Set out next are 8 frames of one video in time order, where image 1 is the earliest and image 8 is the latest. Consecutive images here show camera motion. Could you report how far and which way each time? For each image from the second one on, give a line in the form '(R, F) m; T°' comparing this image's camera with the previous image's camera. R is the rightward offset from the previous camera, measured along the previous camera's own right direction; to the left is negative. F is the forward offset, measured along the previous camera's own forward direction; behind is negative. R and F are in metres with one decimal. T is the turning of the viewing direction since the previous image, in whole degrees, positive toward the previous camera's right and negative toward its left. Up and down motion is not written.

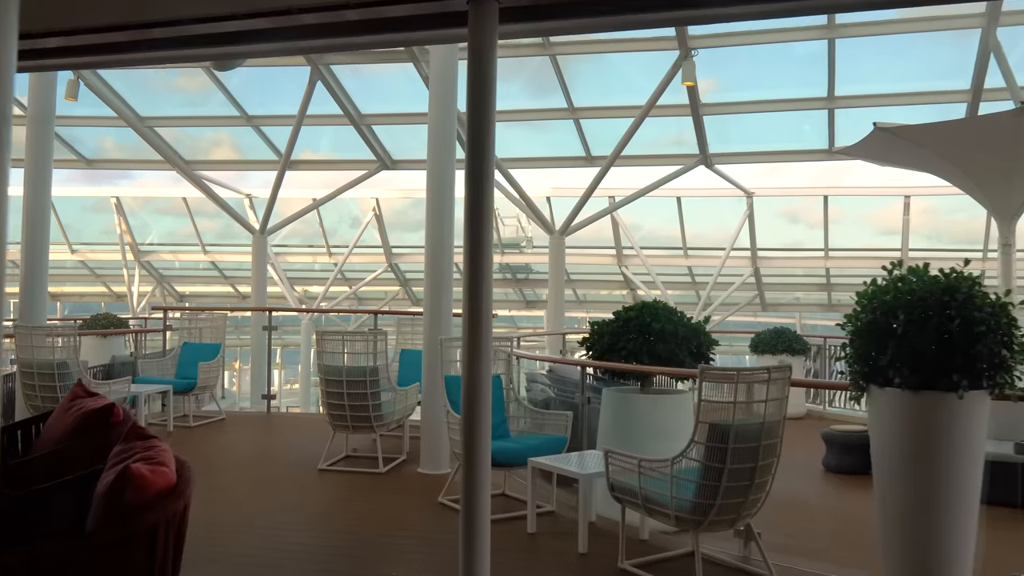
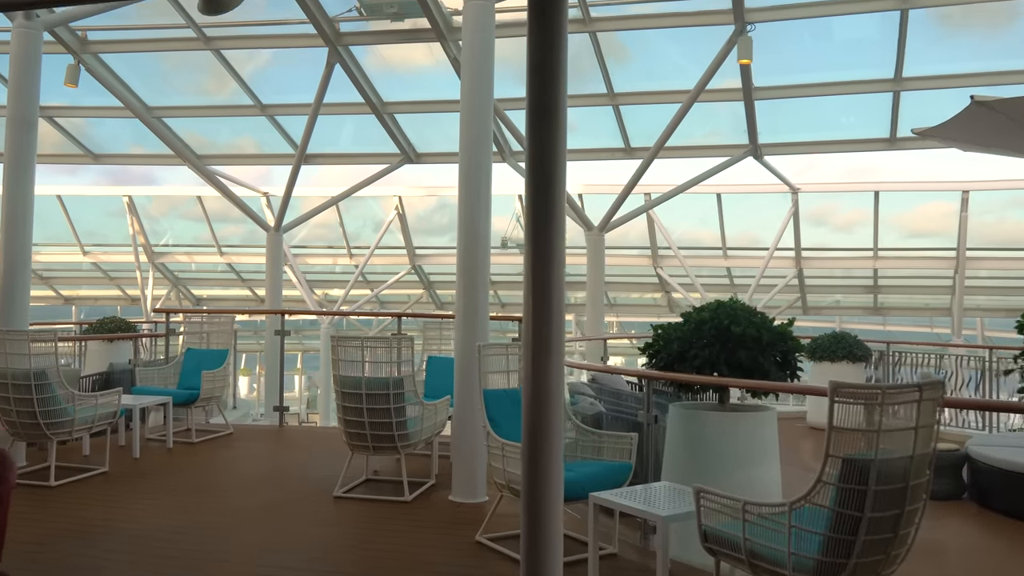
(-0.1, +0.8) m; -1°
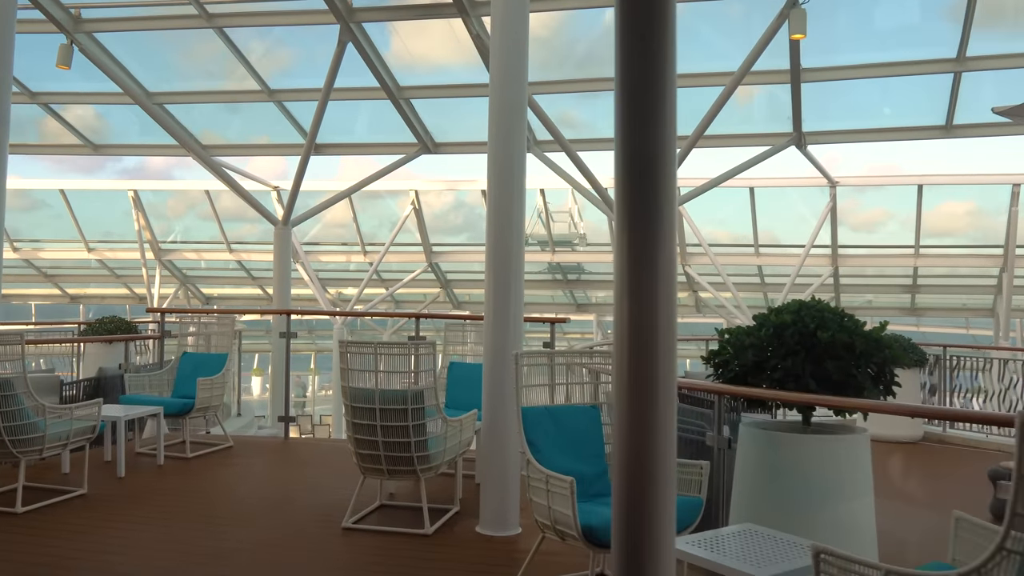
(-0.1, +0.7) m; -1°
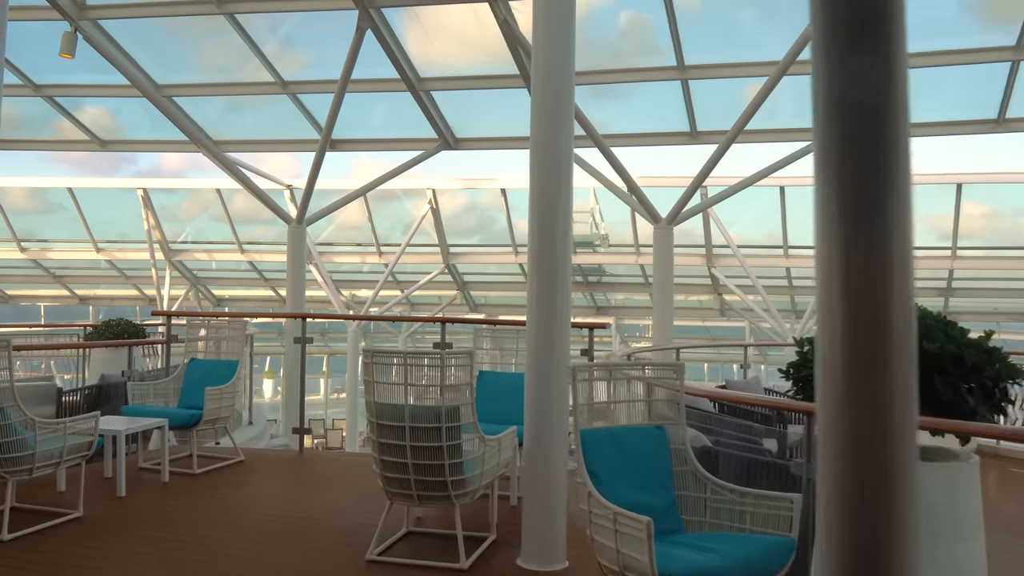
(-0.1, +0.4) m; -1°
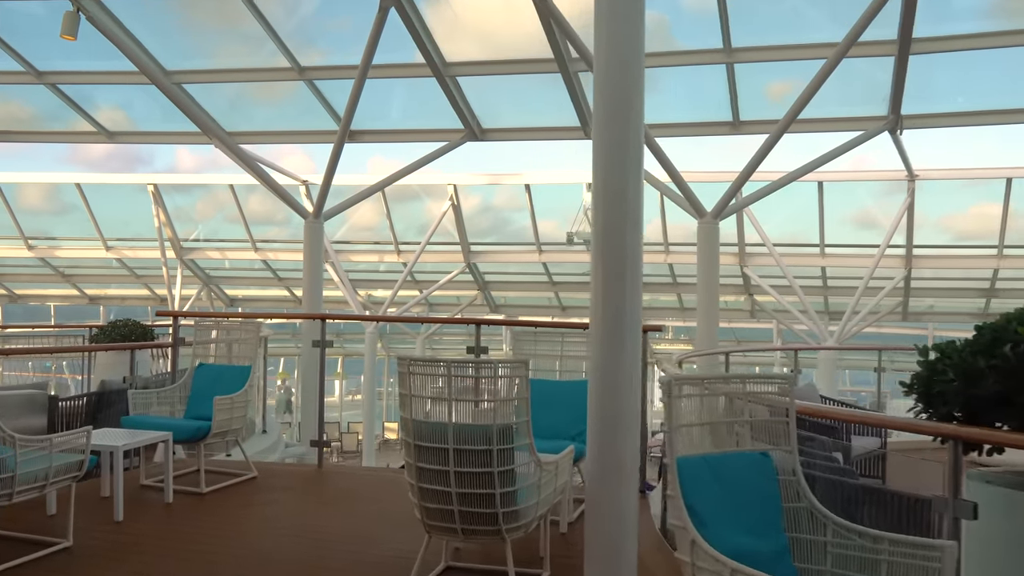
(-0.1, +0.5) m; -1°
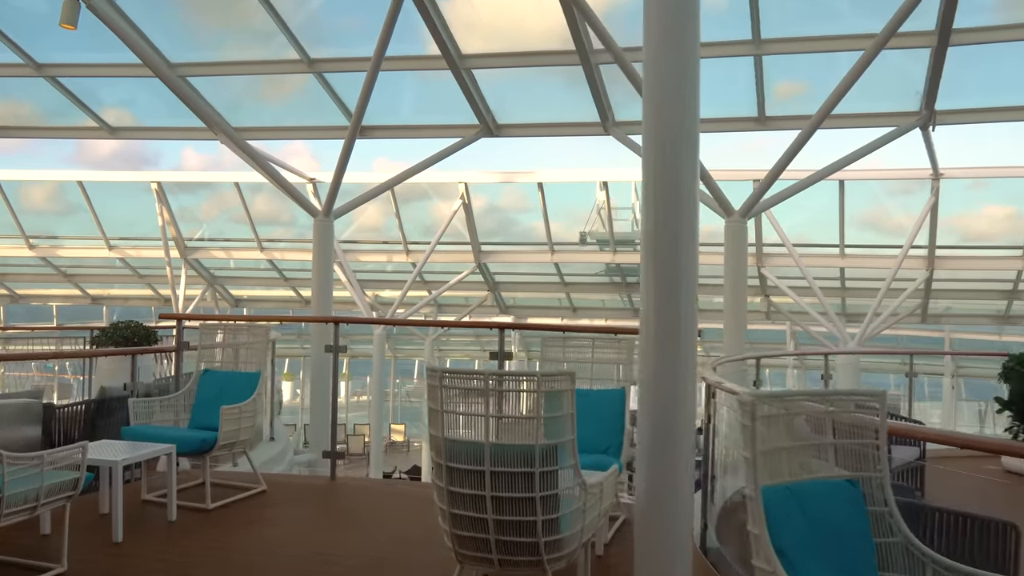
(-0.1, +0.3) m; 0°
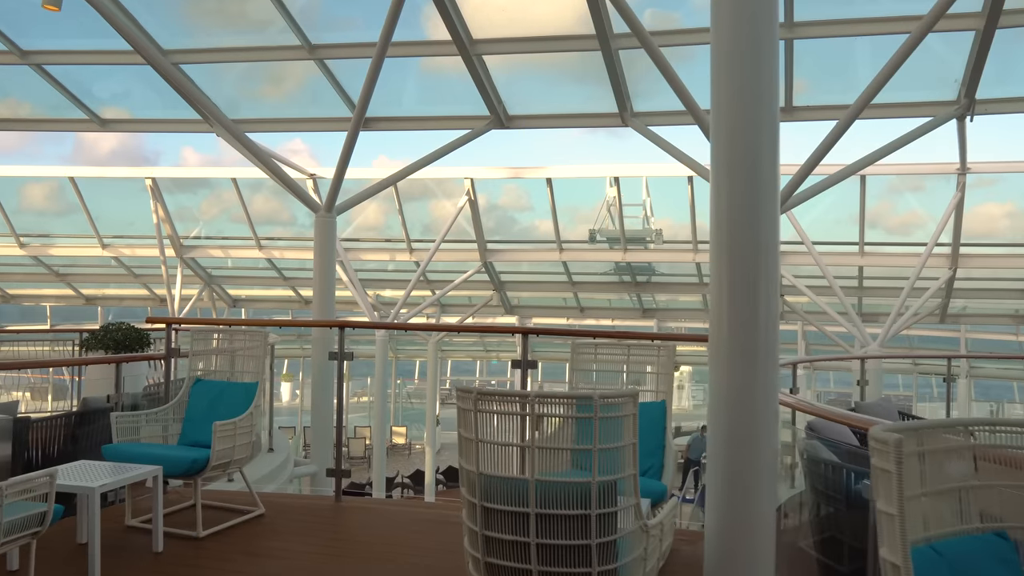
(-0.1, +0.4) m; 0°
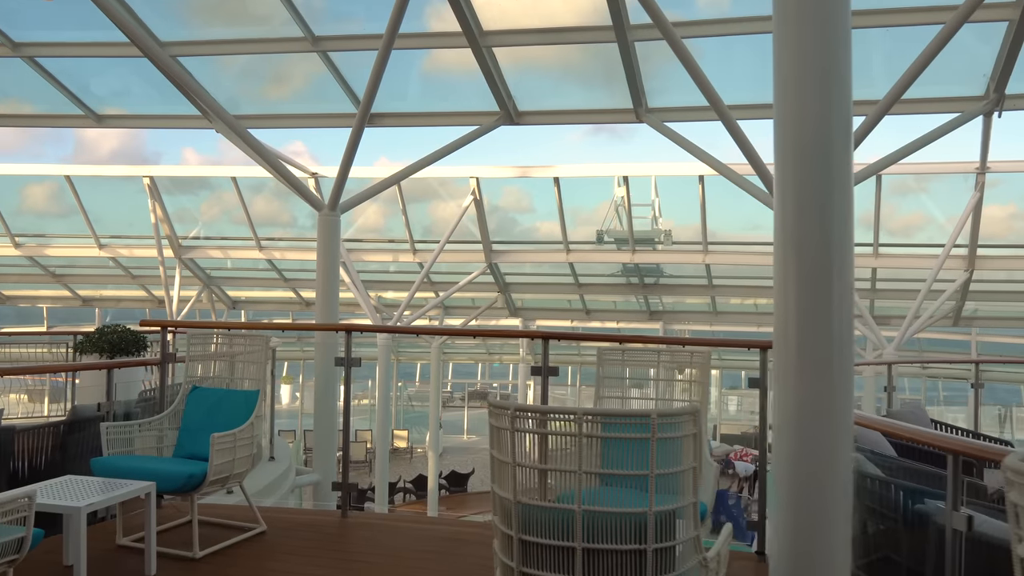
(-0.1, +0.3) m; 0°
